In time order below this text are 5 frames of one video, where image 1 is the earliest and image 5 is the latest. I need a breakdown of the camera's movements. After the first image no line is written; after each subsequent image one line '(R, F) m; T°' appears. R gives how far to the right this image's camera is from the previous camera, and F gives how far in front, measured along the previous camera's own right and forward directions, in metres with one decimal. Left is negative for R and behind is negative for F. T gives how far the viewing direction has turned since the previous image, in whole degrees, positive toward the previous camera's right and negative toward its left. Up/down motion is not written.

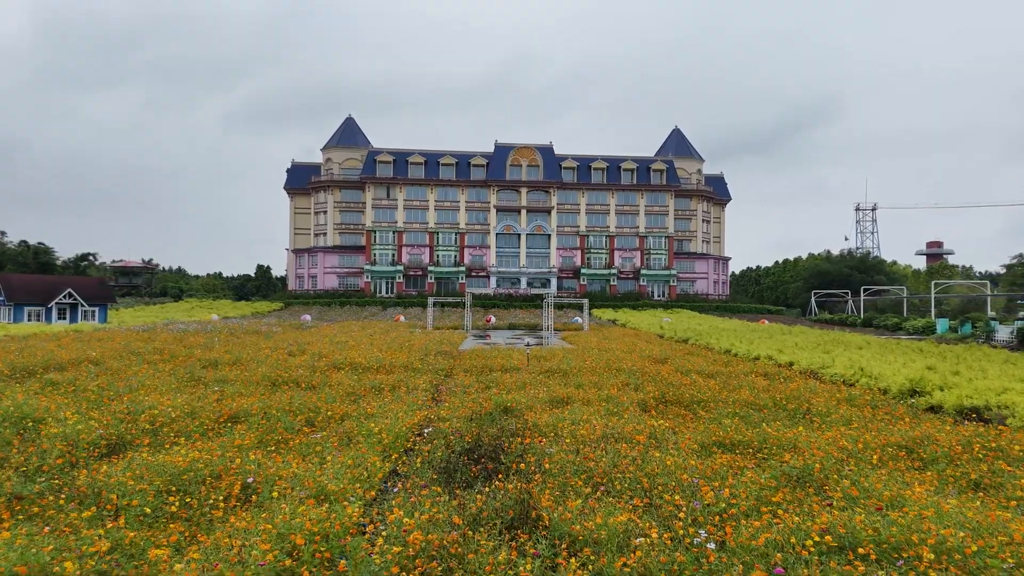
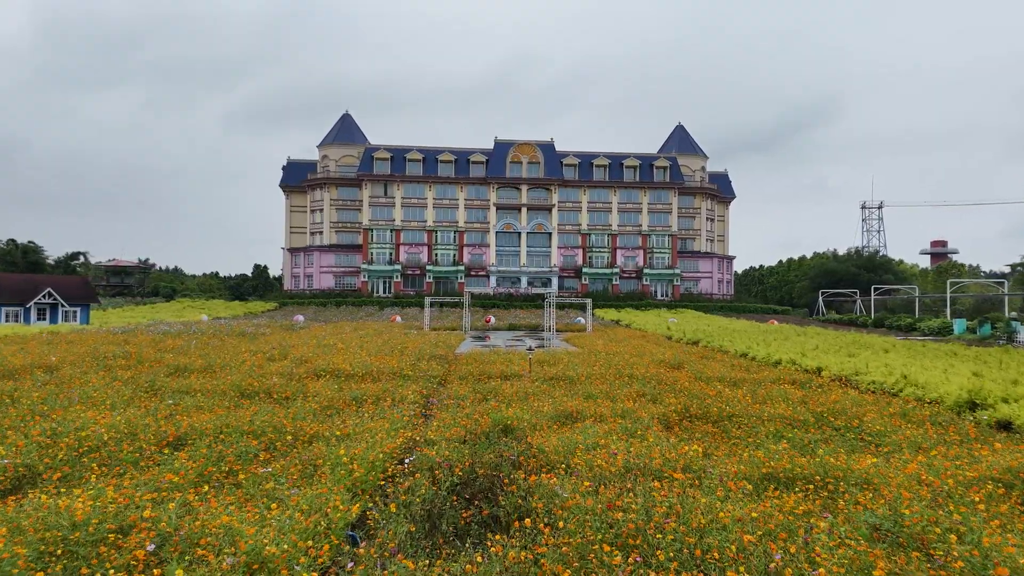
(0.0, +1.3) m; 0°
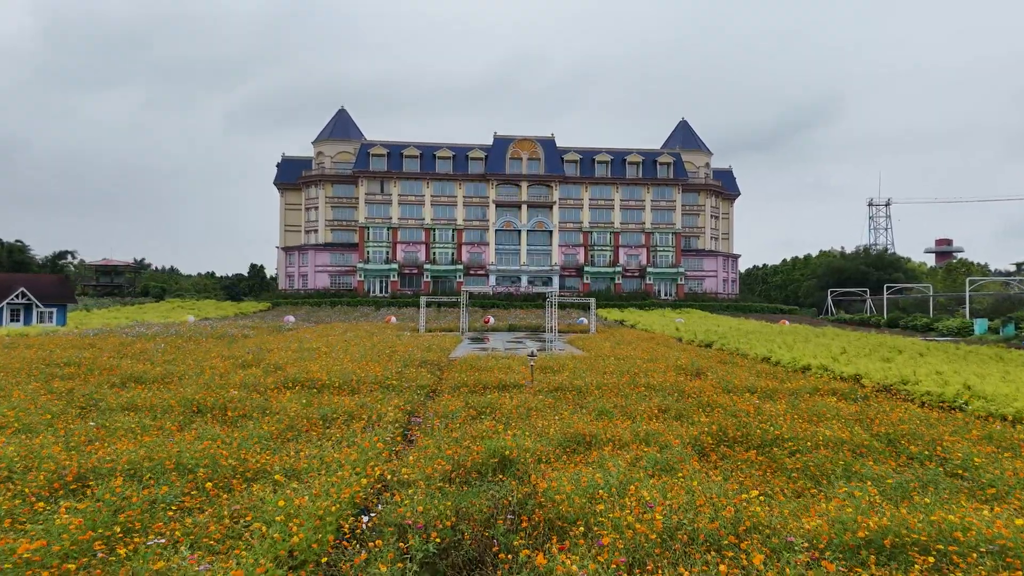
(0.0, +1.5) m; 0°
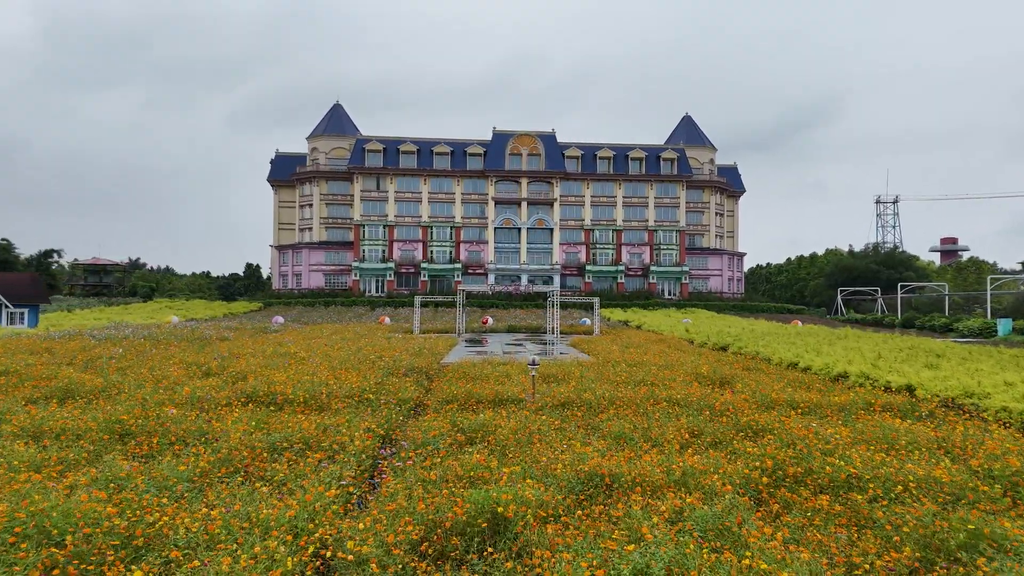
(0.0, +1.6) m; 0°
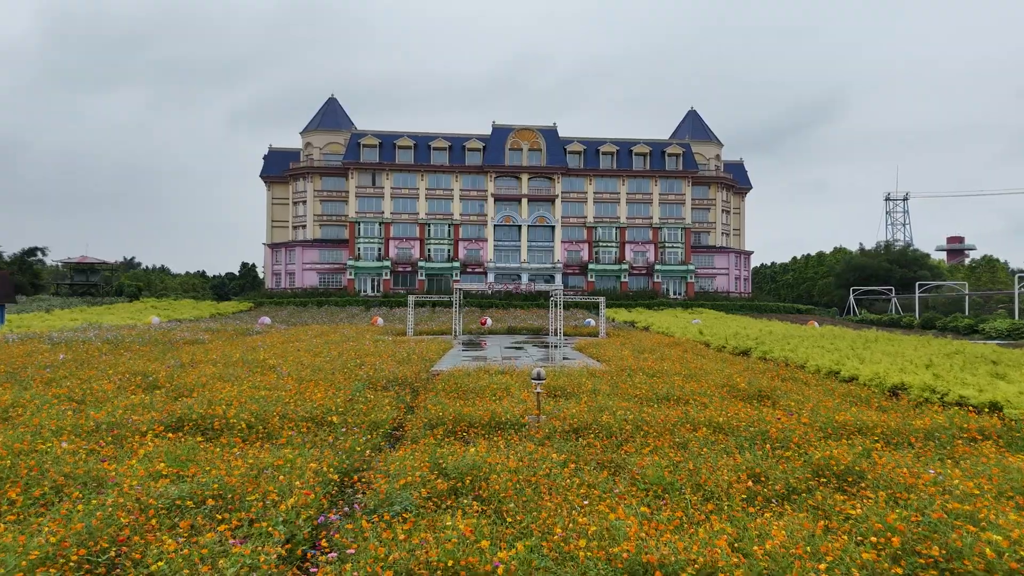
(0.0, +1.8) m; 0°
